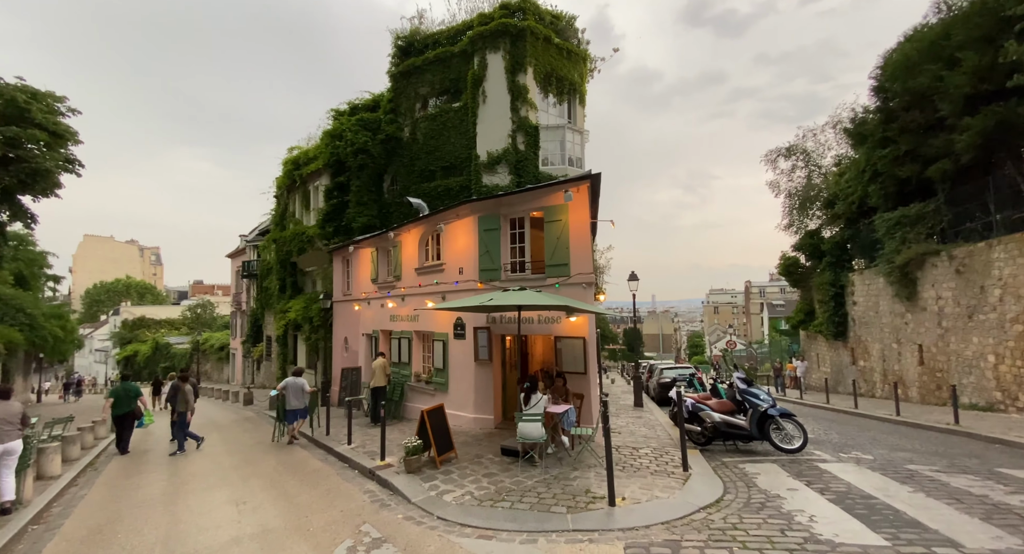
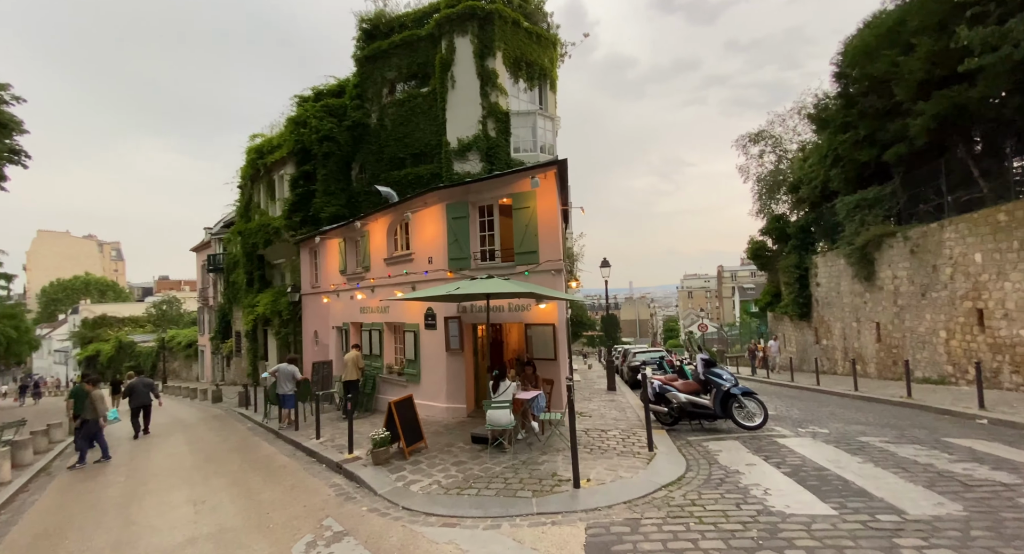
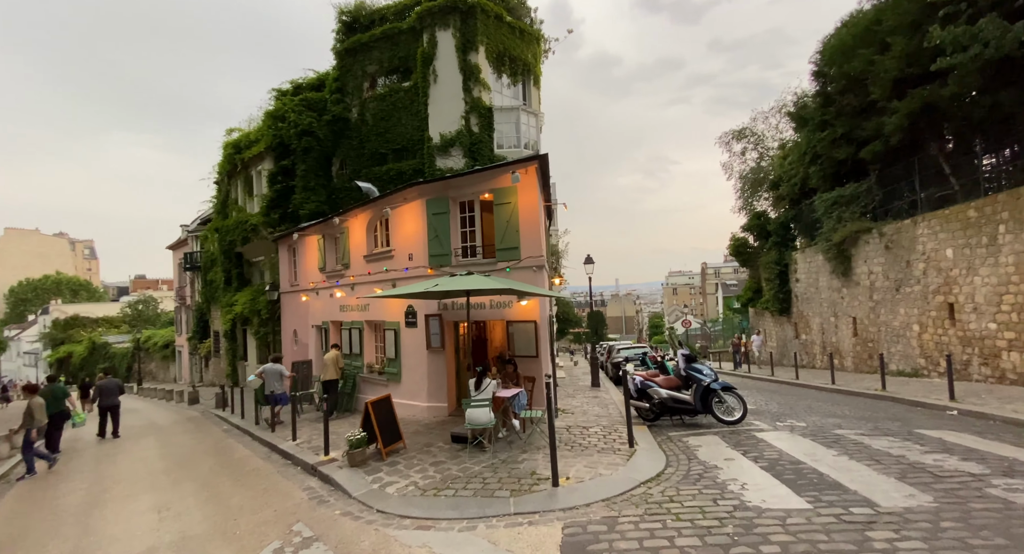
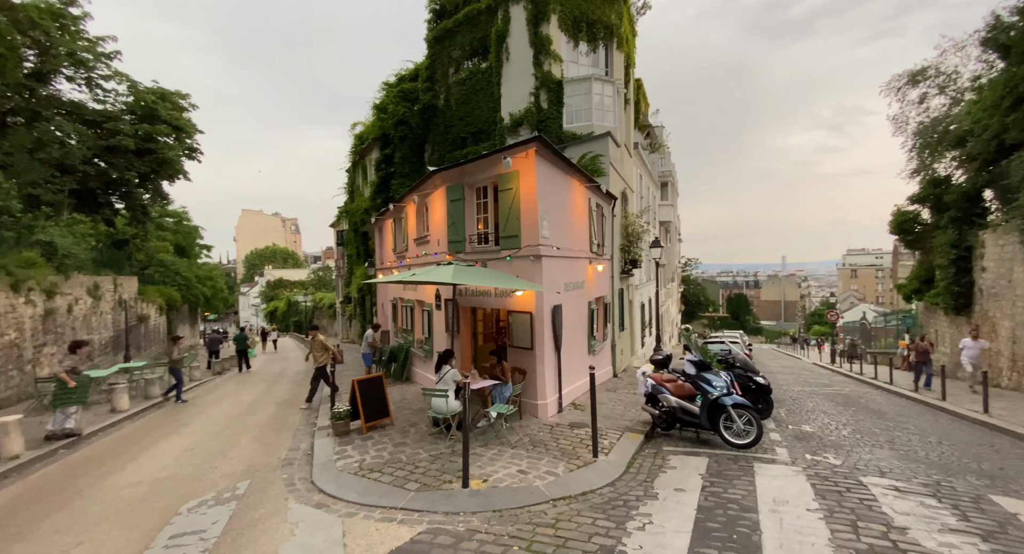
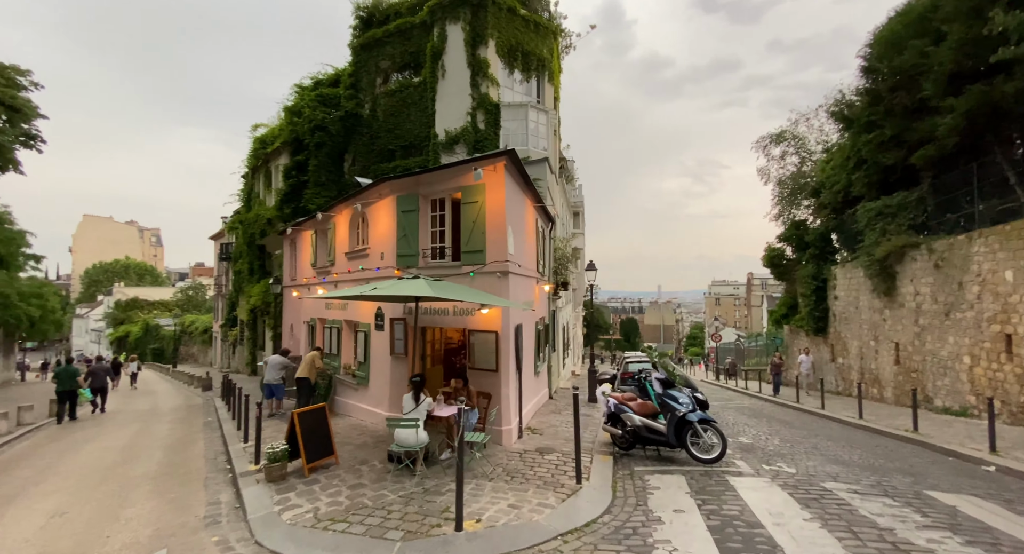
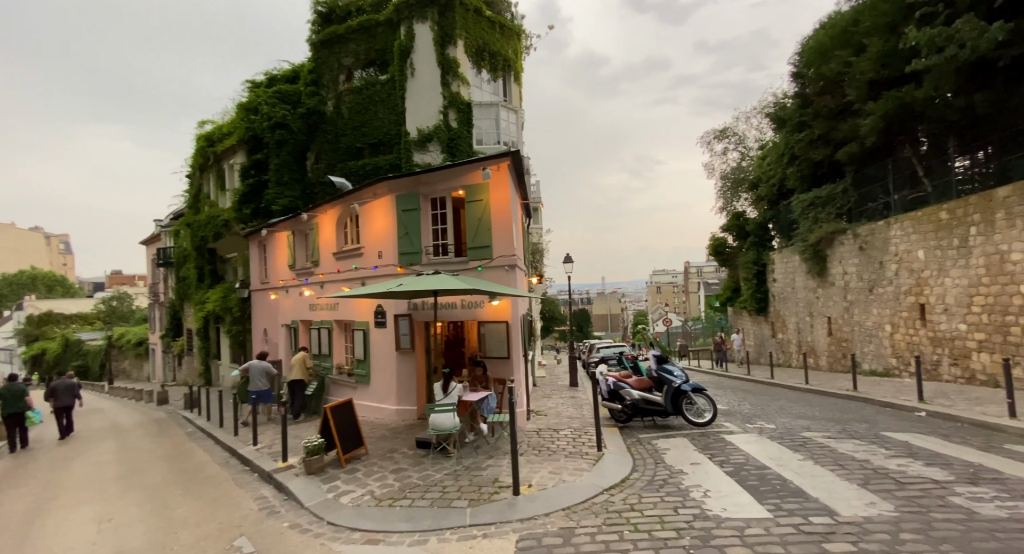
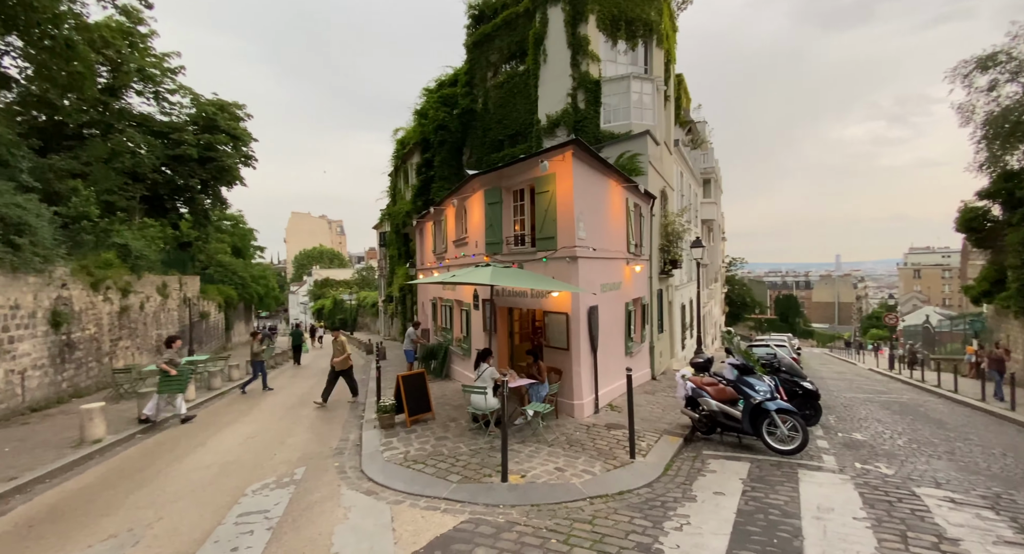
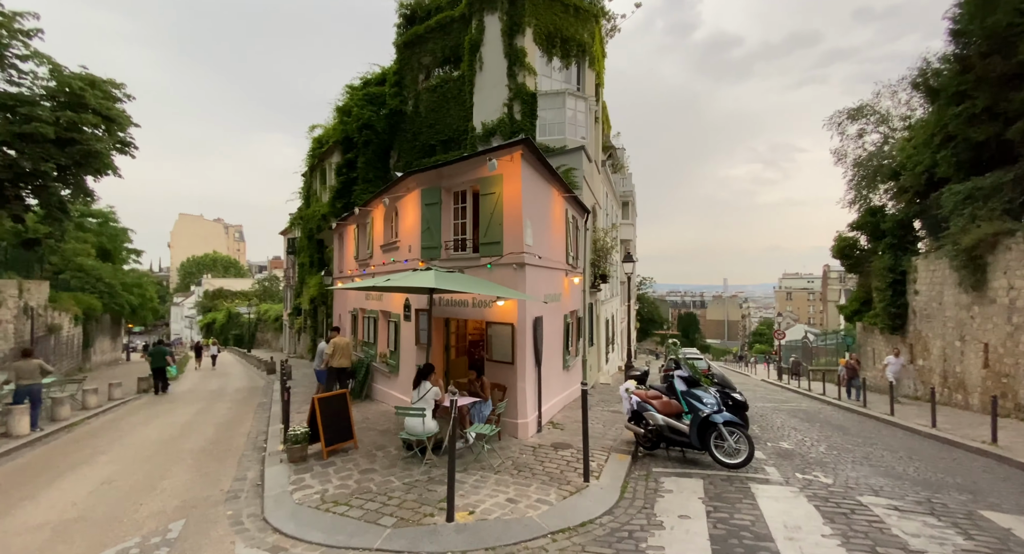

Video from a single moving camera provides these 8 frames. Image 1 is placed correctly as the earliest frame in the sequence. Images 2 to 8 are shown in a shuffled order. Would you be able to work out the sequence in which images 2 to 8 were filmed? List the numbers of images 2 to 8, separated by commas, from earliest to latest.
2, 3, 6, 5, 8, 4, 7
